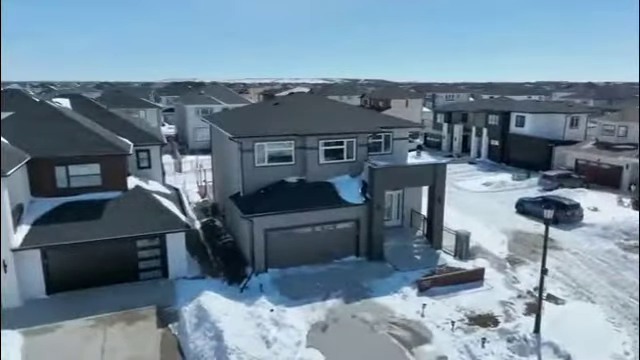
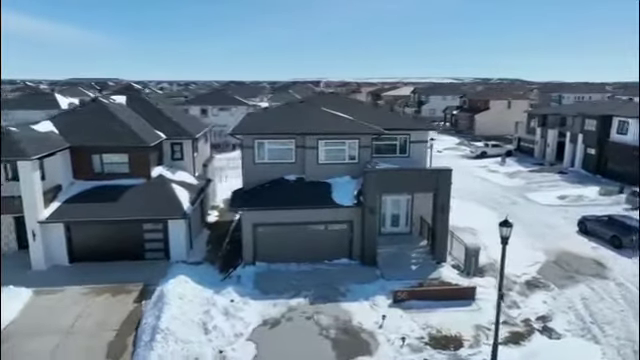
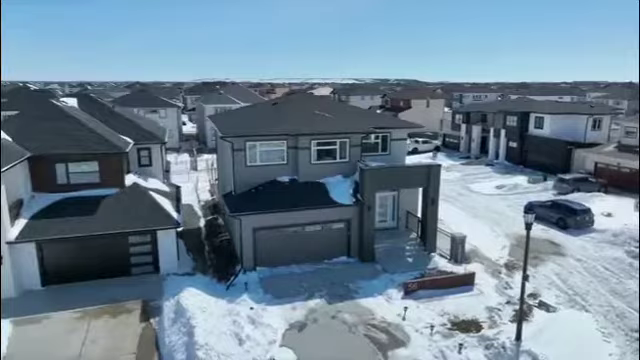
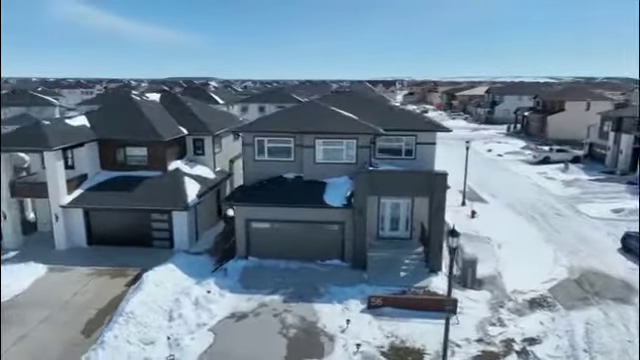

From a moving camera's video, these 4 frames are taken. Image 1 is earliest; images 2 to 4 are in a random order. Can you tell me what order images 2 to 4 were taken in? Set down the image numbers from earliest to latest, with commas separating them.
3, 2, 4
